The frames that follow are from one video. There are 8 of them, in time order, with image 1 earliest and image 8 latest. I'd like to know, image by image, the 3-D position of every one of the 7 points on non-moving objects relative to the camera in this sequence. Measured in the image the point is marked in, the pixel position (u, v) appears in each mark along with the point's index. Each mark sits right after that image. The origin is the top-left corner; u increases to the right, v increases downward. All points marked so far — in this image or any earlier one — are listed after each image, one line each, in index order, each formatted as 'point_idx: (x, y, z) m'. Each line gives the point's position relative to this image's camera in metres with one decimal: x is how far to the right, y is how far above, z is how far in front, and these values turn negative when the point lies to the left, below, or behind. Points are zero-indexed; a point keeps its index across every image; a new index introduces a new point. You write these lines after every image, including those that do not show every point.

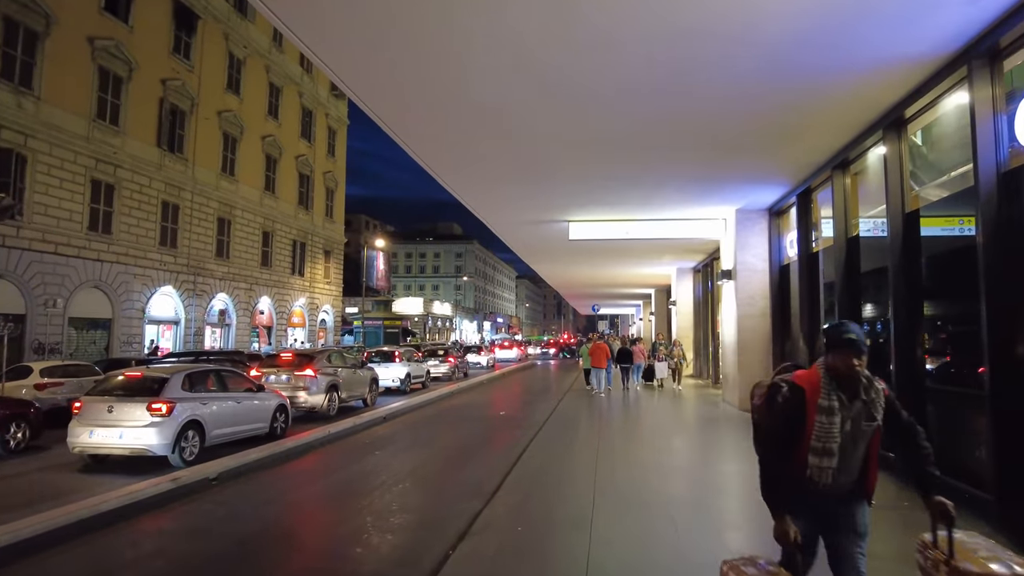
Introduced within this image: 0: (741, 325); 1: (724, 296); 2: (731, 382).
0: (+4.5, -0.7, +13.1) m
1: (+4.5, -0.2, +14.1) m
2: (+4.5, -1.9, +13.7) m
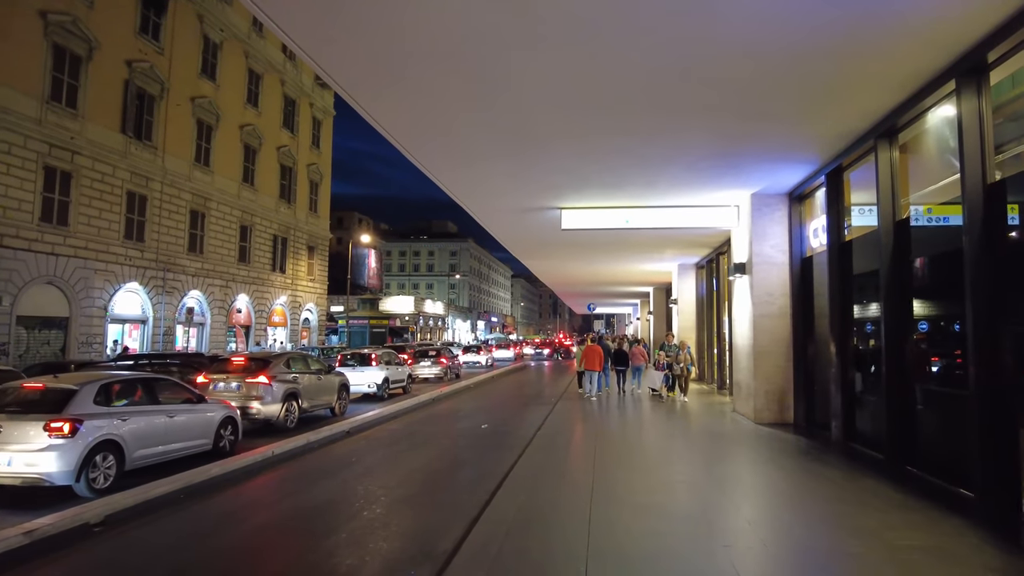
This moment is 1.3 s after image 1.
0: (+4.2, -0.6, +11.5) m
1: (+4.2, -0.1, +12.5) m
2: (+4.2, -1.9, +12.1) m
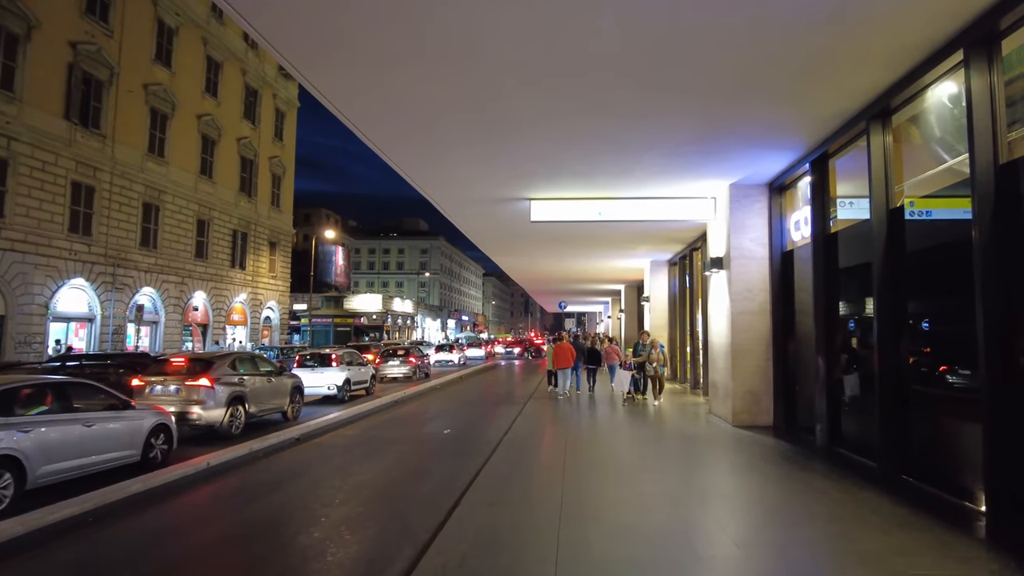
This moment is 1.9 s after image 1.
0: (+3.7, -0.5, +10.9) m
1: (+3.6, 0.0, +11.9) m
2: (+3.6, -1.8, +11.5) m
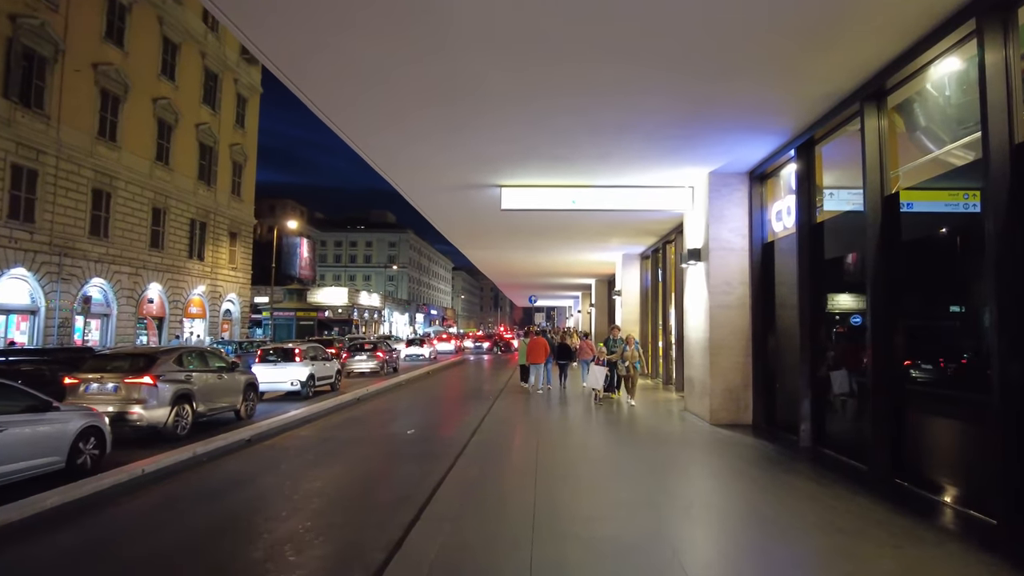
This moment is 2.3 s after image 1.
0: (+3.2, -0.4, +10.4) m
1: (+3.1, +0.1, +11.4) m
2: (+3.1, -1.7, +11.0) m
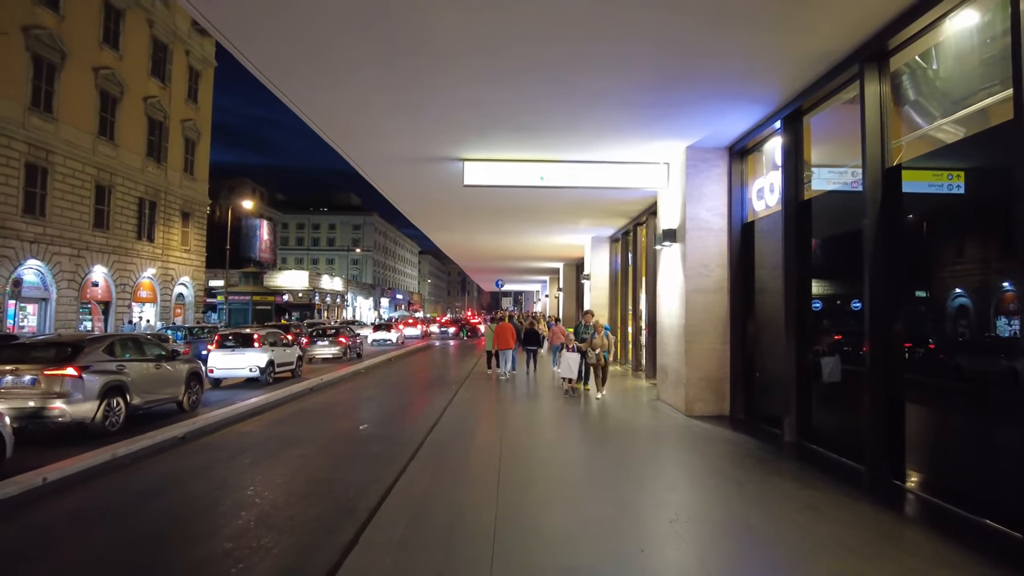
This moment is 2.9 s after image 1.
0: (+2.6, -0.2, +9.8) m
1: (+2.5, +0.4, +10.8) m
2: (+2.5, -1.4, +10.4) m
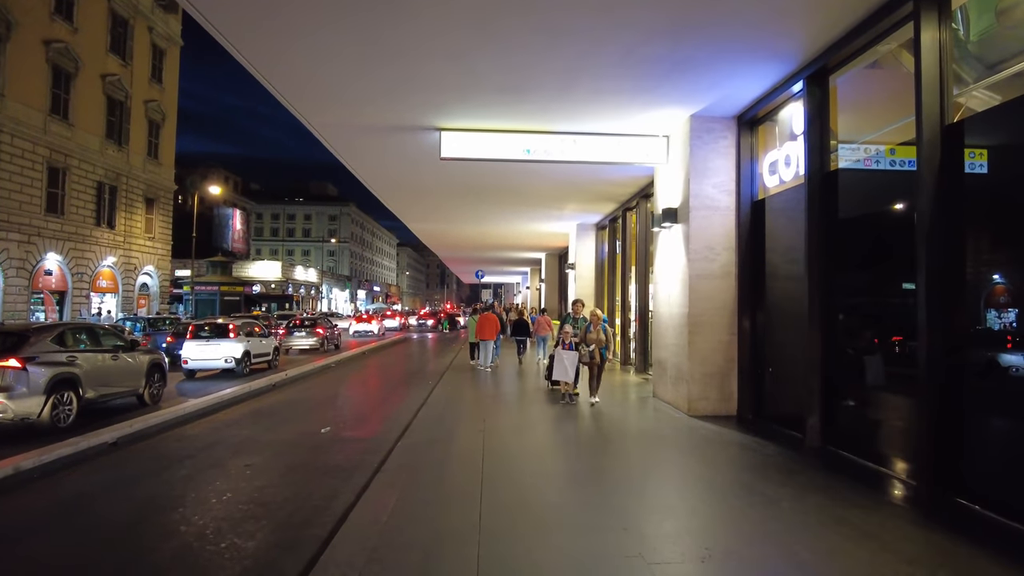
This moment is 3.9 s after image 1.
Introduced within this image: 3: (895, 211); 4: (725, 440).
0: (+2.4, 0.0, +8.7) m
1: (+2.2, +0.6, +9.7) m
2: (+2.3, -1.2, +9.4) m
3: (+3.4, +0.7, +6.1) m
4: (+2.4, -1.7, +7.6) m
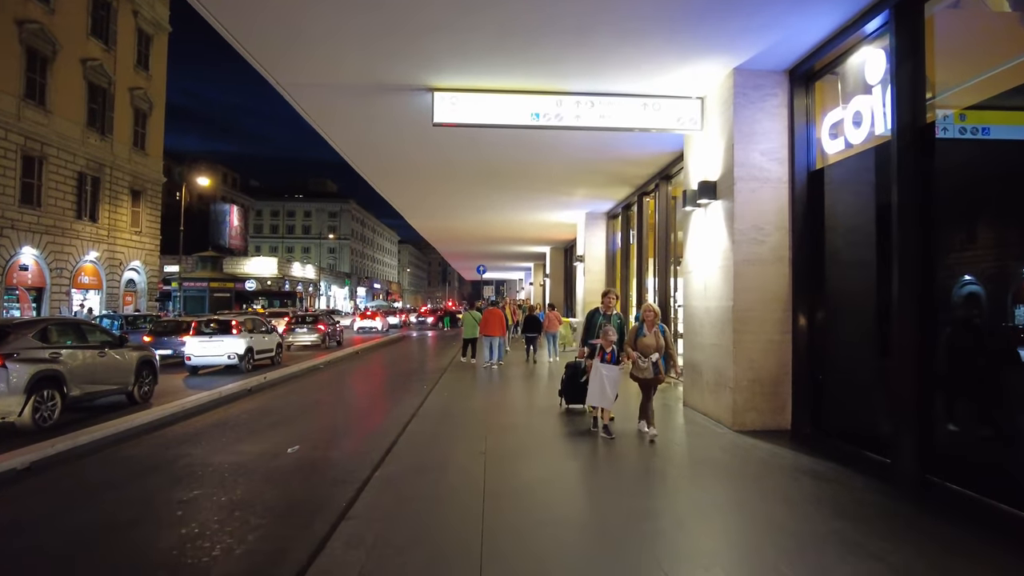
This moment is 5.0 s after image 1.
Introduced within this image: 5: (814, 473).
0: (+2.5, +0.1, +7.3) m
1: (+2.3, +0.7, +8.3) m
2: (+2.4, -1.1, +7.9) m
3: (+3.4, +0.8, +4.6) m
4: (+2.5, -1.6, +6.1) m
5: (+2.6, -1.6, +5.9) m
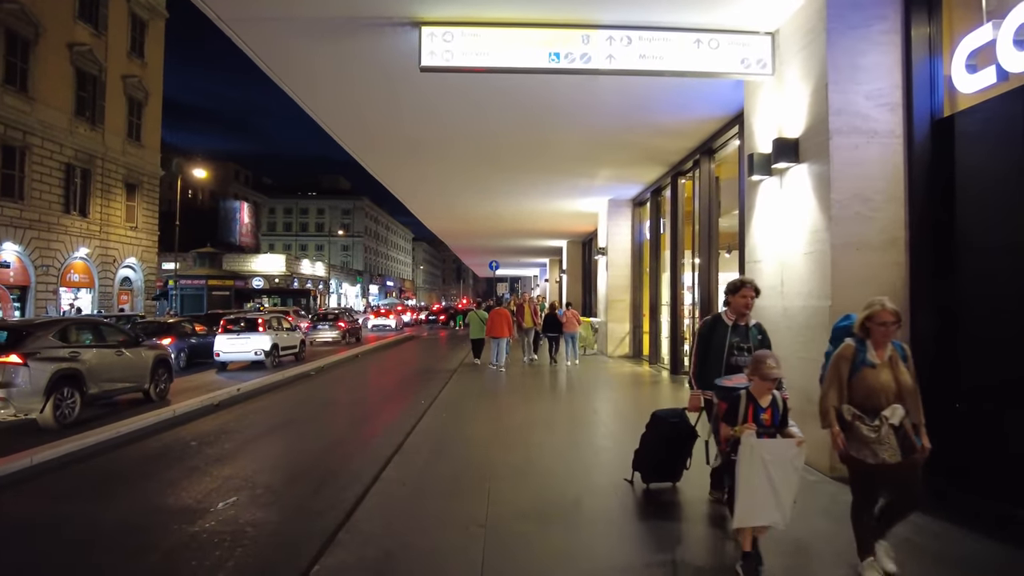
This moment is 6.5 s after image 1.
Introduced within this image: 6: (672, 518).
0: (+2.6, +0.2, +5.3) m
1: (+2.4, +0.8, +6.3) m
2: (+2.5, -1.0, +6.0) m
3: (+3.5, +0.9, +2.6) m
4: (+2.5, -1.6, +4.2) m
5: (+2.7, -1.6, +4.0) m
6: (+1.0, -1.6, +4.9) m
